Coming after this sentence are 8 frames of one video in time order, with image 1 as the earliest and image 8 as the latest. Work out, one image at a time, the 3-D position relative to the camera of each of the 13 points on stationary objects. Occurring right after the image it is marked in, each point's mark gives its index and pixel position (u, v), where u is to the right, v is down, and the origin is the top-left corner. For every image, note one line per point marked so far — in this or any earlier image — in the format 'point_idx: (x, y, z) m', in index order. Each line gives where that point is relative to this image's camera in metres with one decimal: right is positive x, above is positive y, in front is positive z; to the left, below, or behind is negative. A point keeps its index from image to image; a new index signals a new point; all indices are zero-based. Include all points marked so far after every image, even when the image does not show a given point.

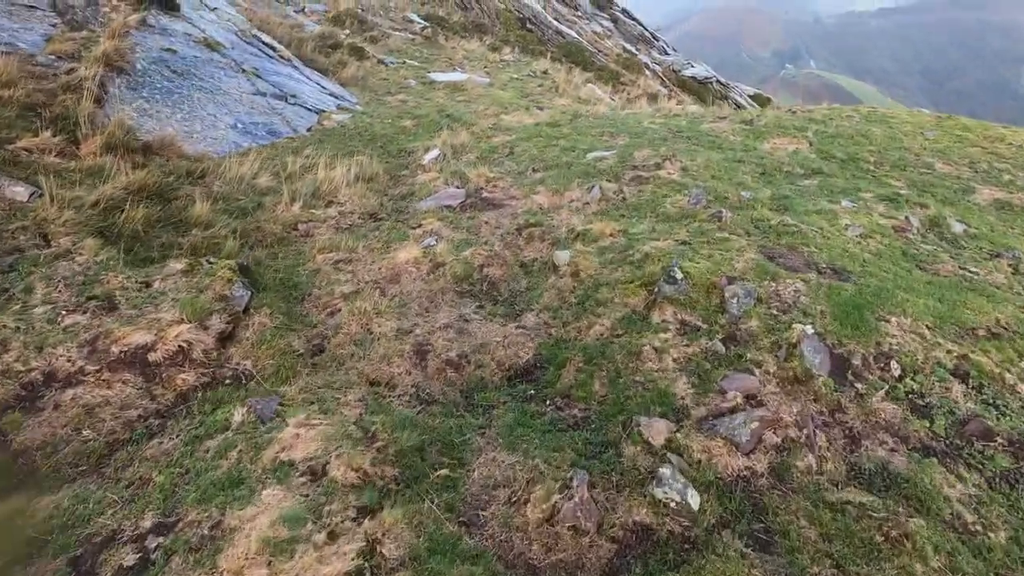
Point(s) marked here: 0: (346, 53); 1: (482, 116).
0: (-5.1, +7.2, +16.3) m
1: (-0.7, +4.1, +13.0) m
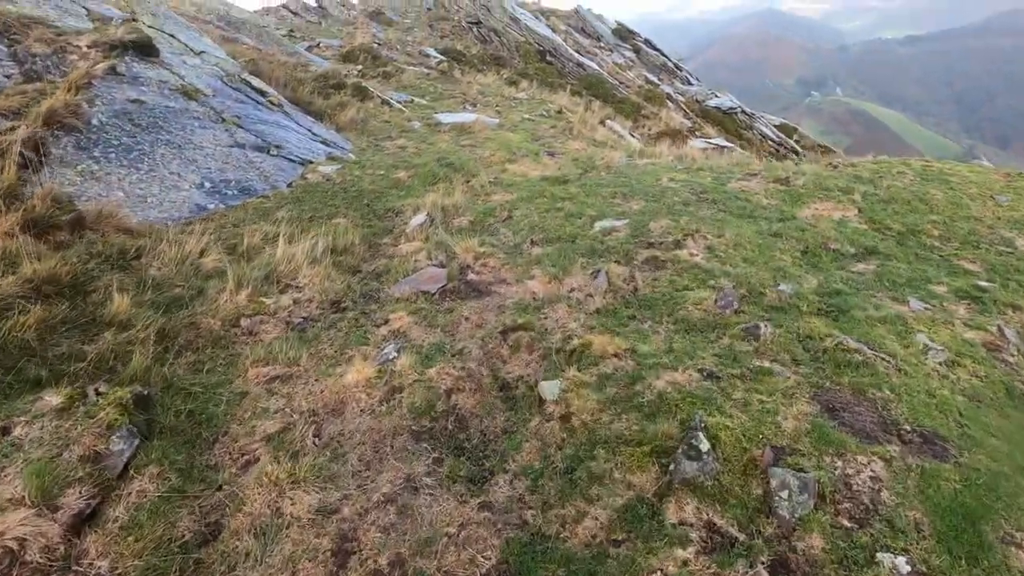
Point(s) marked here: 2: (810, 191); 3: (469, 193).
0: (-4.8, +5.7, +15.5) m
1: (-0.6, +2.7, +12.0) m
2: (+4.7, +1.5, +8.4) m
3: (-0.8, +1.6, +9.4) m
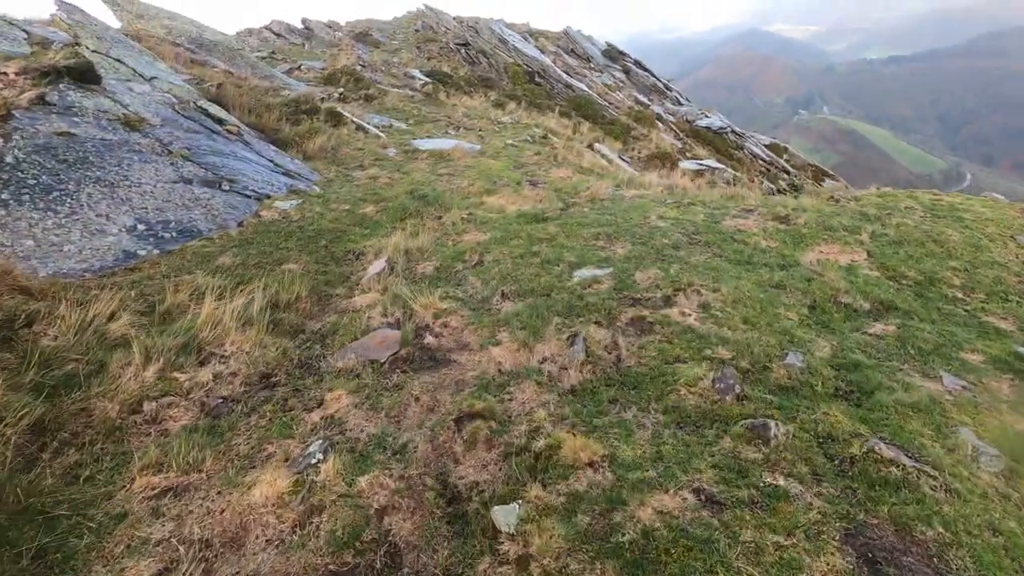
0: (-5.3, +4.7, +14.7) m
1: (-1.0, +1.9, +11.1) m
2: (+4.3, +0.8, +7.7) m
3: (-1.2, +0.9, +8.6) m
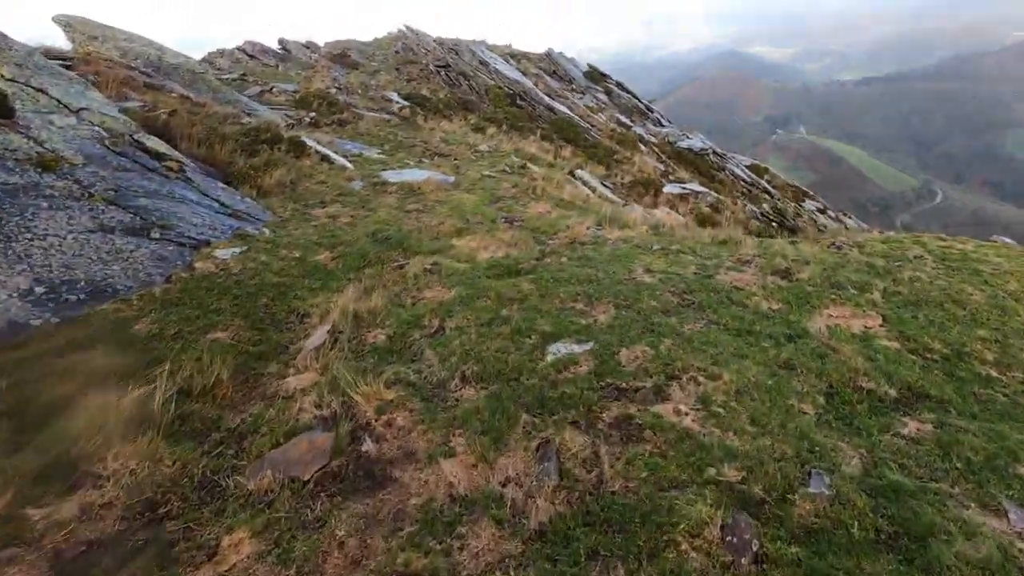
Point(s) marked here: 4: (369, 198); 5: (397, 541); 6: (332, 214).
0: (-5.9, +3.6, +13.7) m
1: (-1.5, +0.9, +10.2) m
2: (+3.9, 0.0, +6.8) m
3: (-1.6, 0.0, +7.5) m
4: (-3.3, +2.1, +12.4) m
5: (-0.8, -1.7, +3.6) m
6: (-3.7, +1.5, +11.0) m
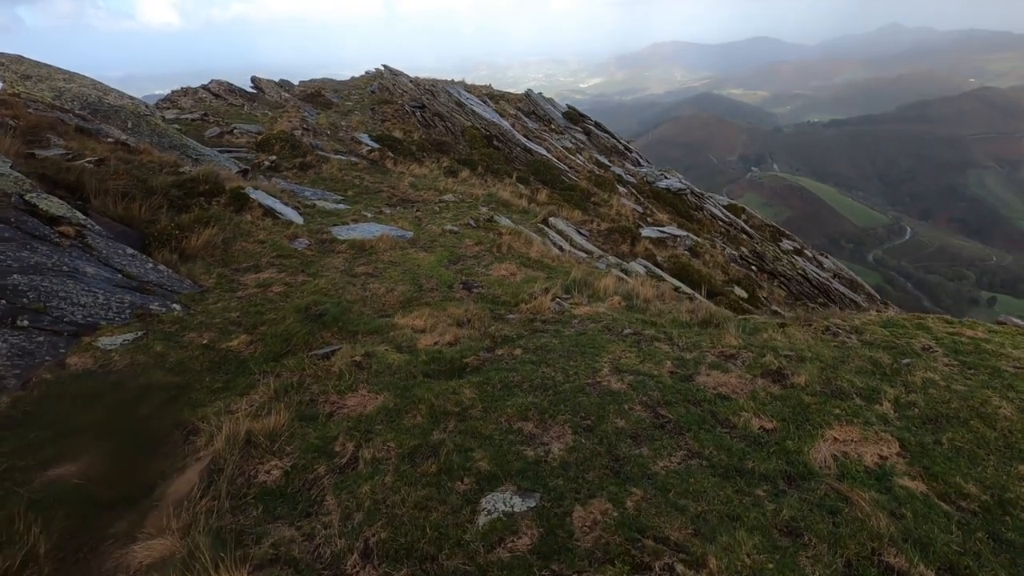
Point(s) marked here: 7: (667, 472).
0: (-6.8, +2.0, +12.5) m
1: (-2.3, -0.4, +8.9) m
2: (+3.2, -1.2, +5.6) m
3: (-2.3, -1.2, +6.2) m
4: (-4.1, +0.6, +11.1) m
5: (-1.3, -2.6, +2.2) m
6: (-4.5, +0.1, +9.7) m
7: (+1.3, -1.6, +4.5) m
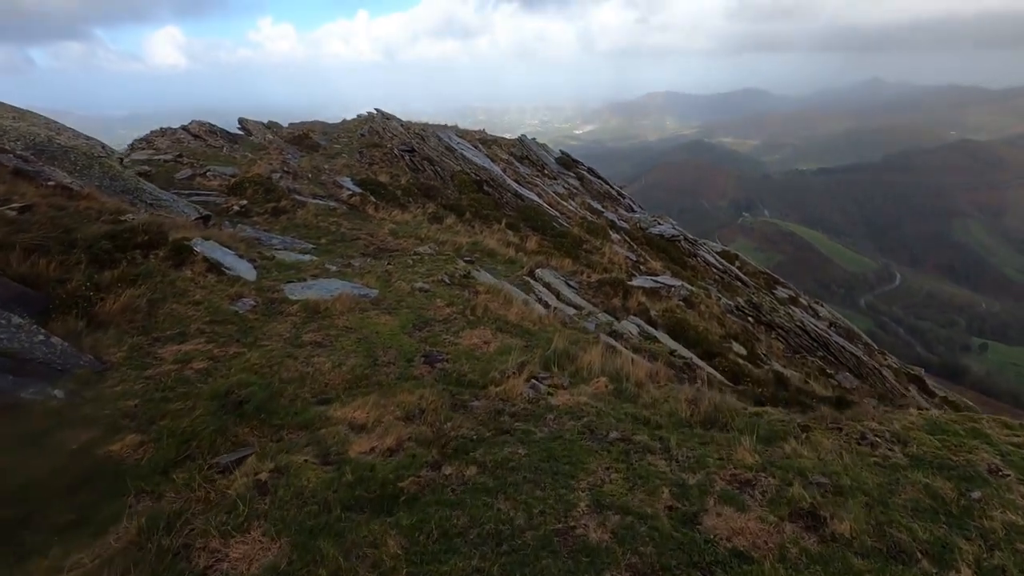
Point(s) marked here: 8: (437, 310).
0: (-7.3, +0.7, +11.0) m
1: (-2.8, -1.5, +7.3) m
2: (+2.8, -2.1, +4.1) m
3: (-2.8, -2.1, +4.6) m
4: (-4.7, -0.7, +9.6) m
5: (-1.8, -3.3, +0.5) m
6: (-5.0, -1.0, +8.2) m
7: (+0.9, -2.4, +2.9) m
8: (-1.6, -0.5, +11.5) m
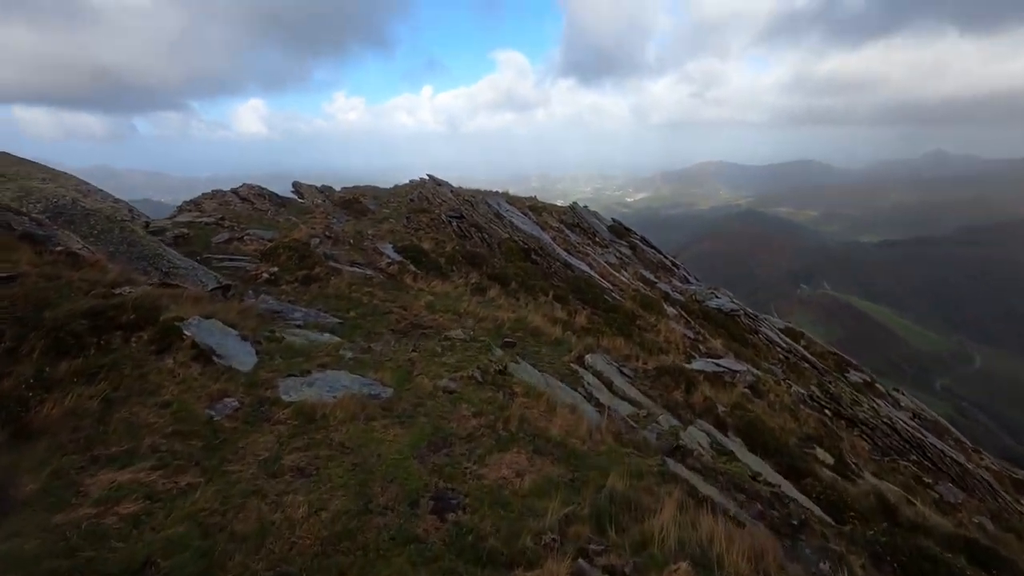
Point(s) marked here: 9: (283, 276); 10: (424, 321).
0: (-6.5, -0.9, +9.4) m
1: (-2.5, -2.8, +5.1) m
2: (+2.8, -3.2, +1.3) m
3: (-2.7, -3.0, +2.3) m
4: (-4.1, -2.1, +7.6) m
5: (-2.1, -3.7, -2.0) m
6: (-4.5, -2.3, +6.1) m
7: (+0.8, -3.2, +0.3) m
8: (-0.9, -2.3, +9.2) m
9: (-8.0, +0.4, +18.8) m
10: (-2.9, -1.1, +17.2) m
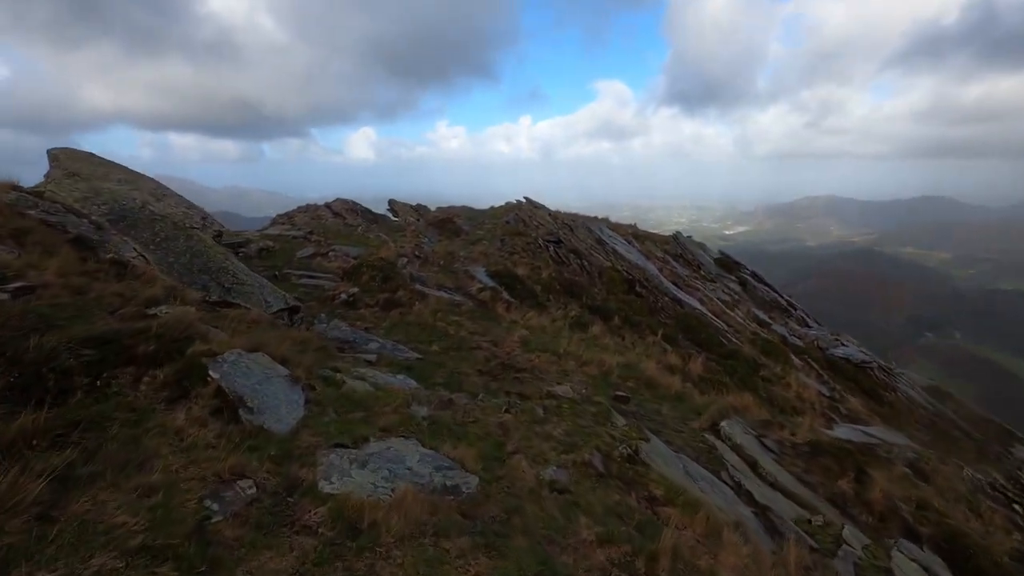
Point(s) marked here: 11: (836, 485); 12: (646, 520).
0: (-4.7, -1.2, +7.0) m
1: (-1.5, -3.1, +2.0) m
2: (+3.0, -3.5, -2.5) m
3: (-2.2, -3.2, -0.7) m
4: (-2.7, -2.5, +4.8) m
5: (-2.3, -3.7, -5.0) m
6: (-3.4, -2.6, +3.4) m
7: (+0.9, -3.4, -3.2) m
8: (+0.7, -2.8, +5.8) m
9: (-4.6, -0.3, +16.6) m
10: (+0.1, -2.0, +14.1) m
11: (+8.4, -5.1, +13.7) m
12: (+1.7, -2.9, +6.6) m
